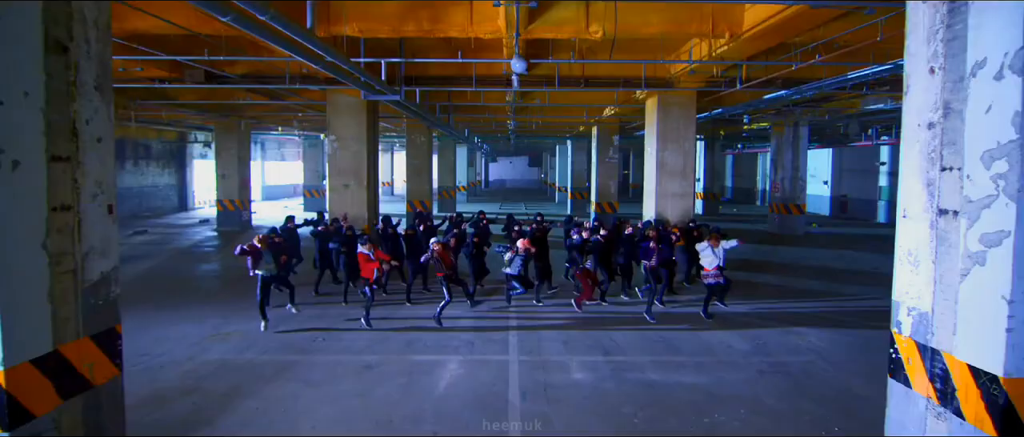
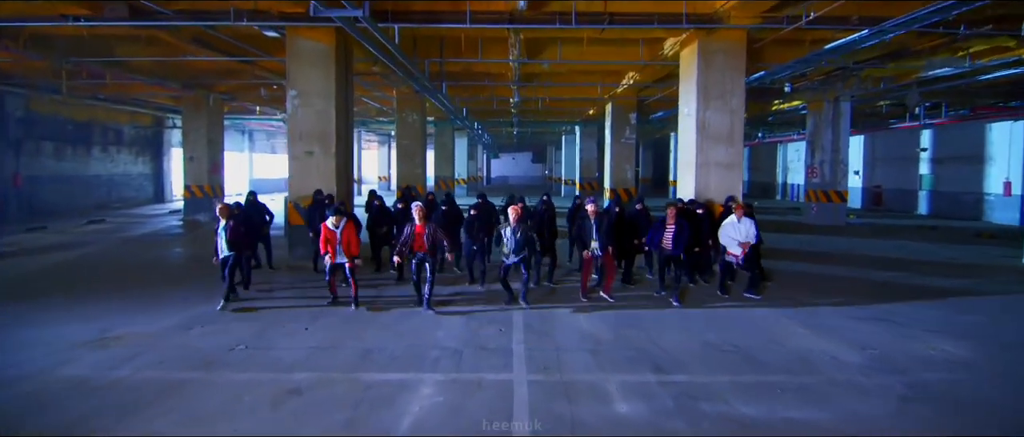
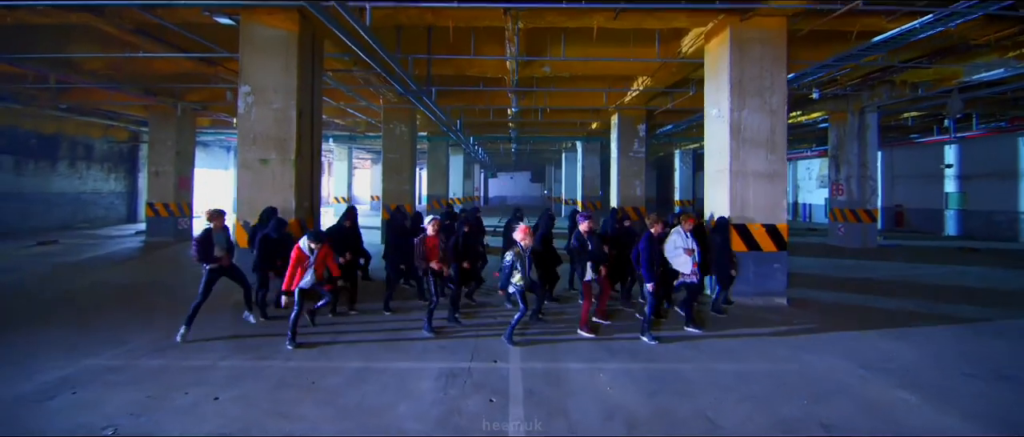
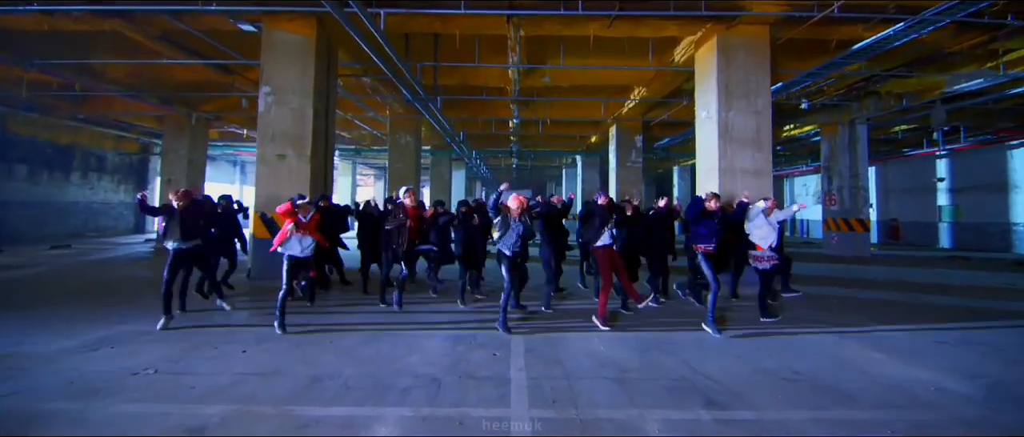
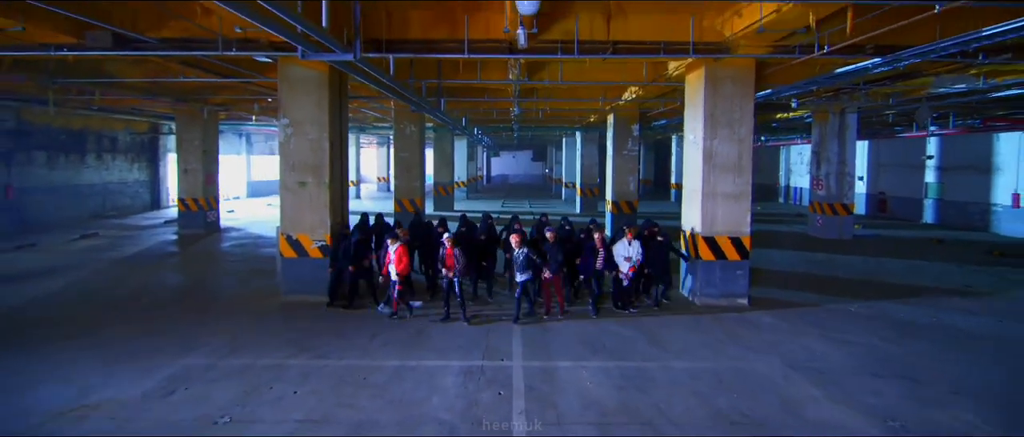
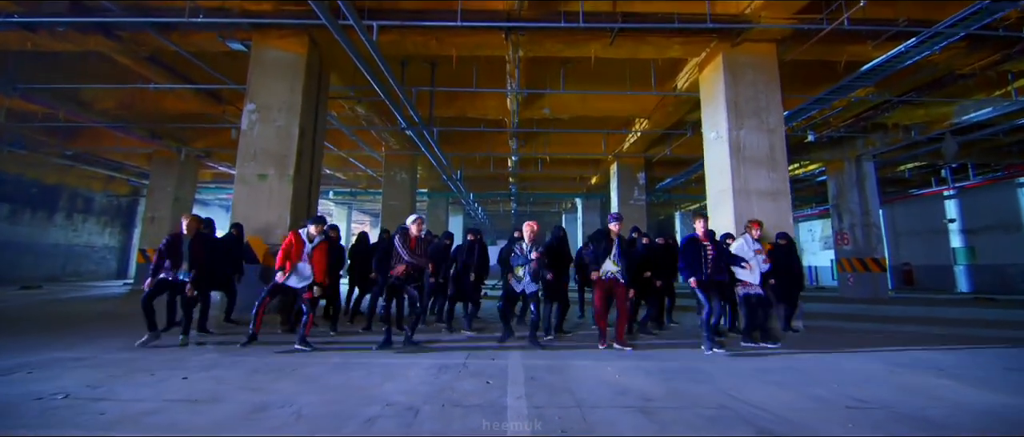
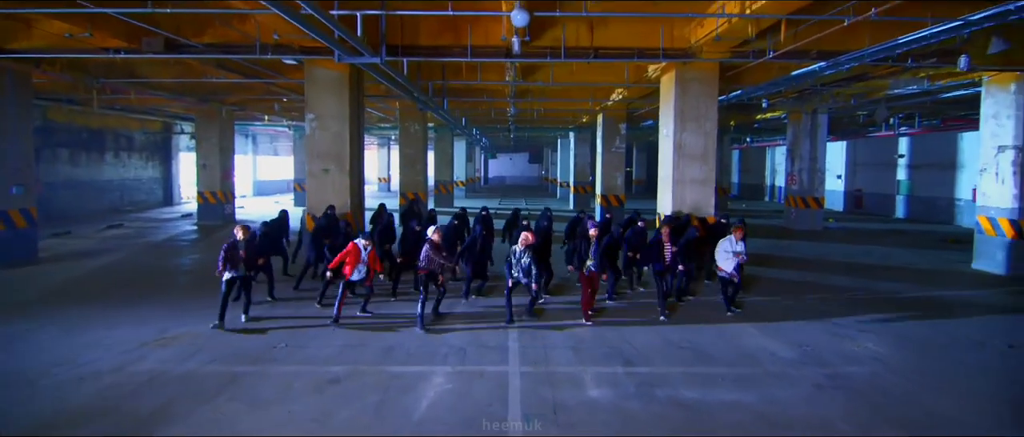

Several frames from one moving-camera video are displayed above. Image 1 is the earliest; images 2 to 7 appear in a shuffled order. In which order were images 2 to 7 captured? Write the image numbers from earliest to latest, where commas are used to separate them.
7, 2, 4, 6, 3, 5
